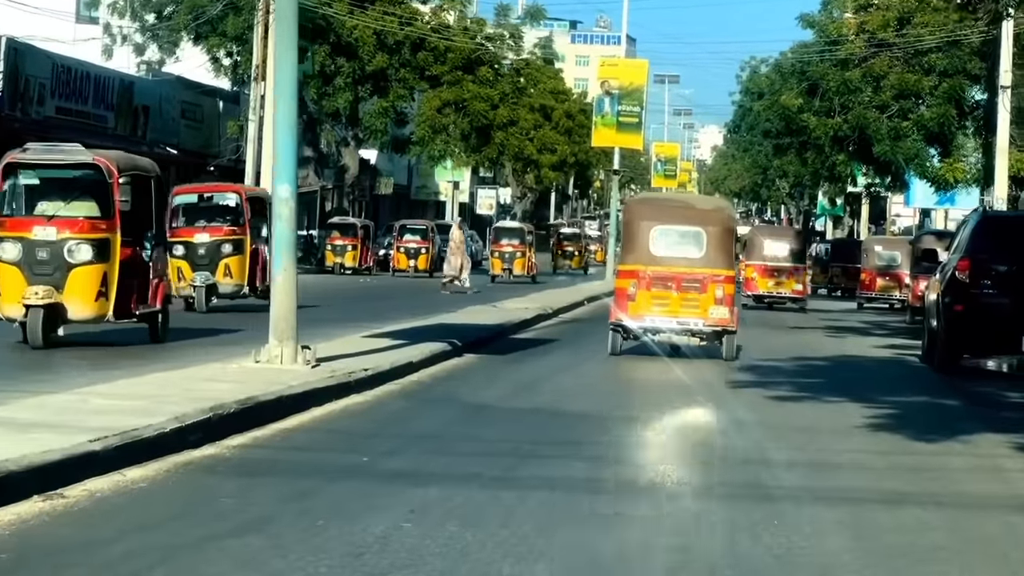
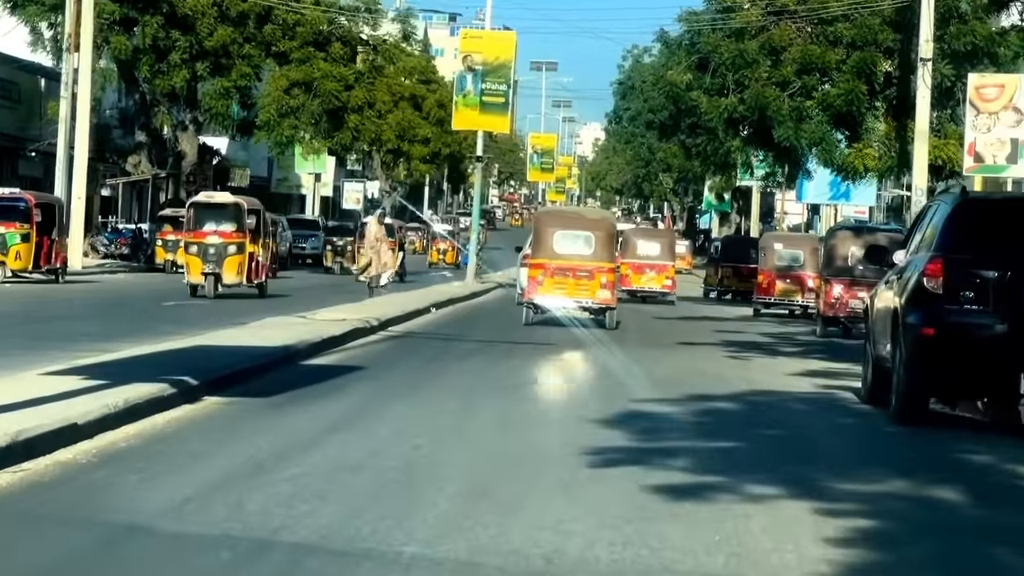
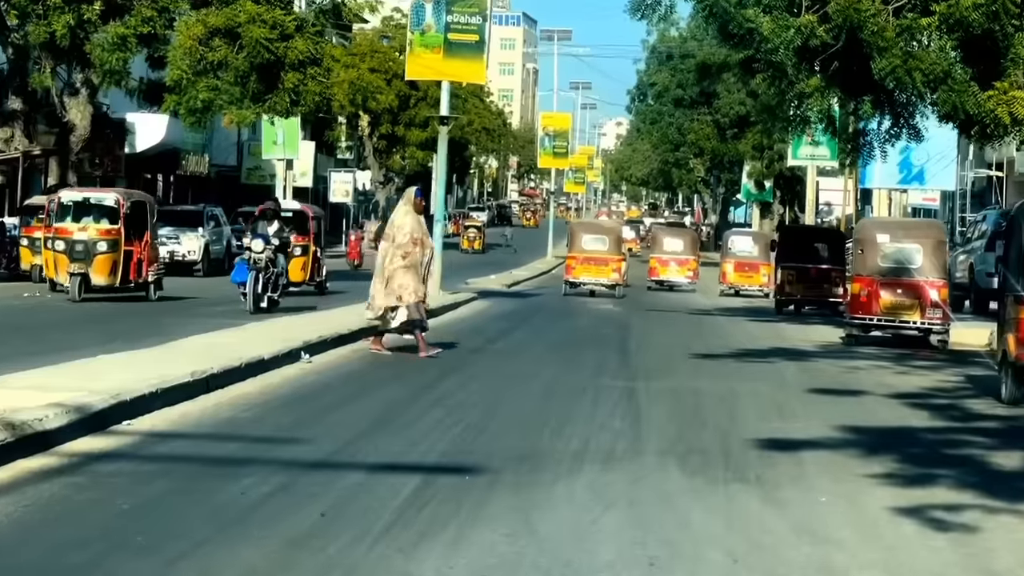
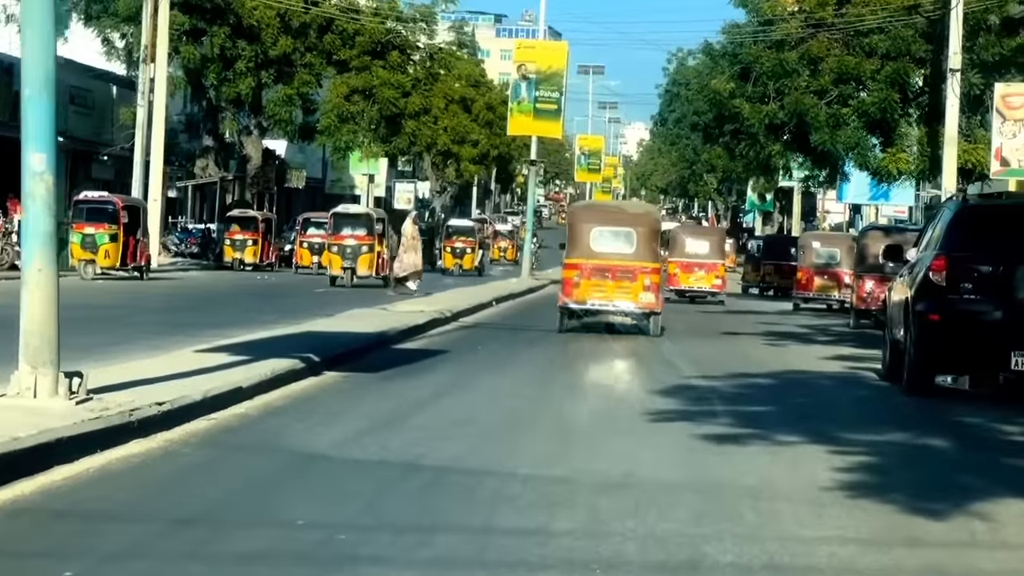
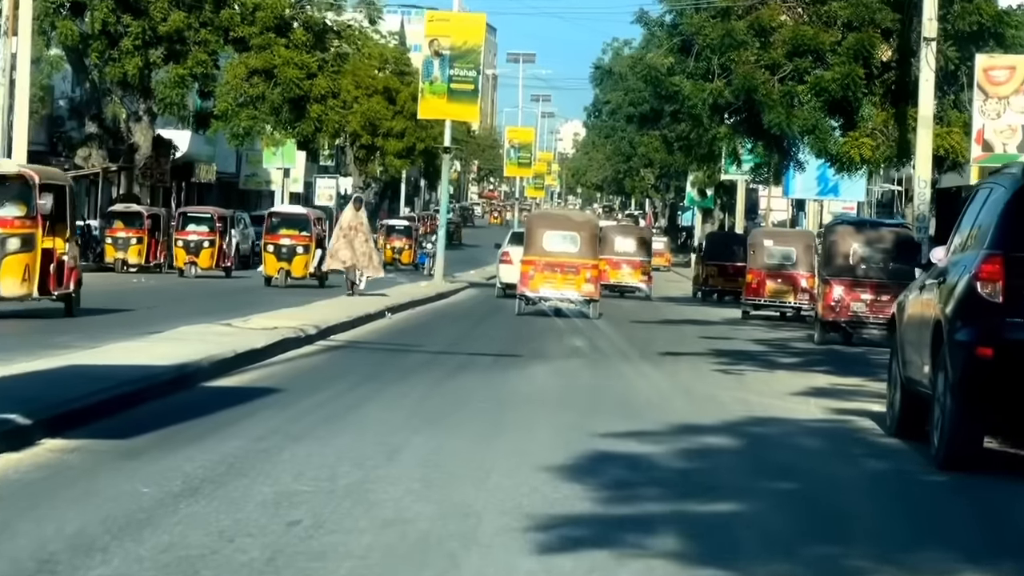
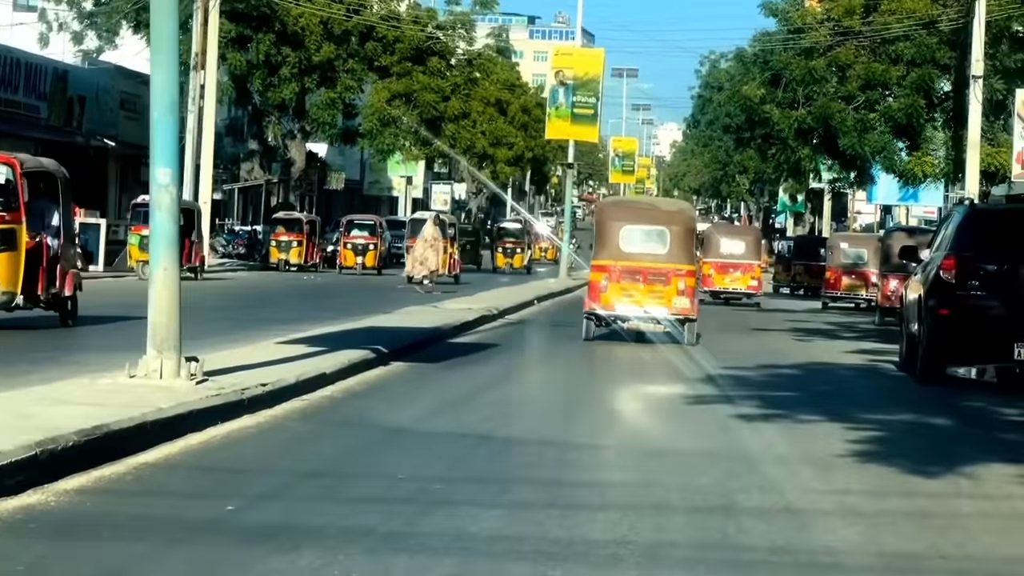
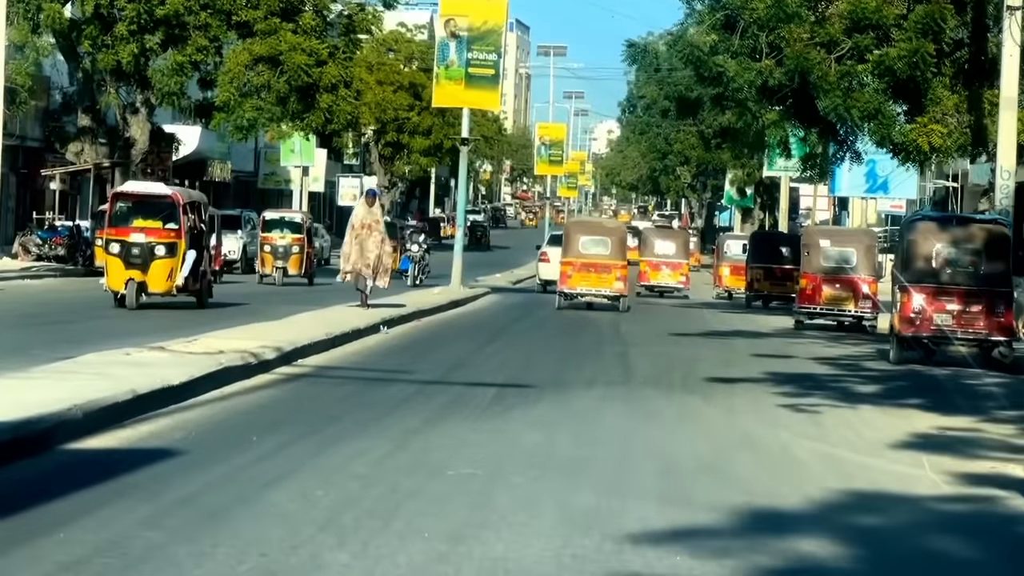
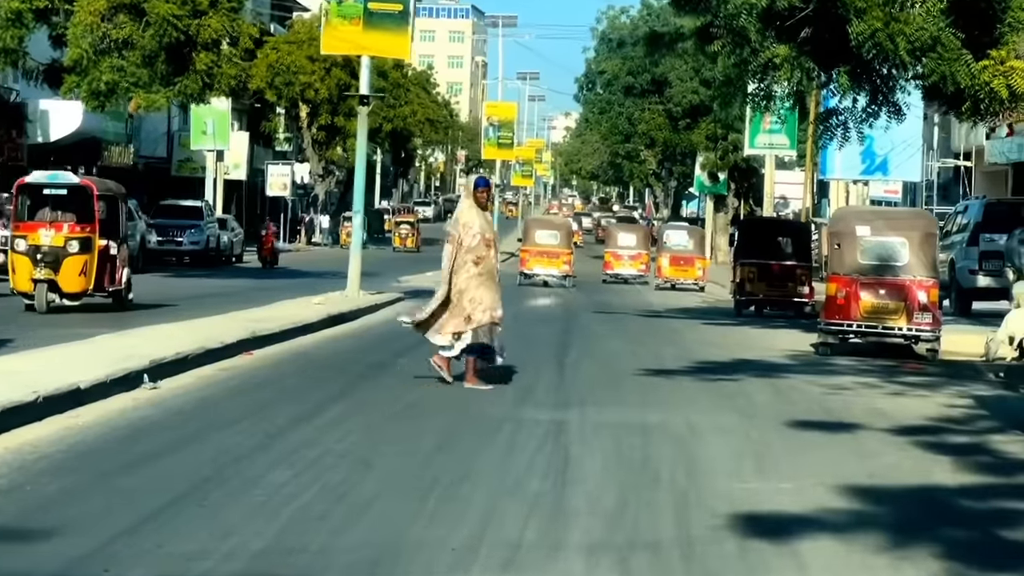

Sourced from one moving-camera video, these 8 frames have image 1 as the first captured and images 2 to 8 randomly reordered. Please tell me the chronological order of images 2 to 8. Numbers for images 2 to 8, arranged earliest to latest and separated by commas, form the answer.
6, 4, 2, 5, 7, 3, 8
